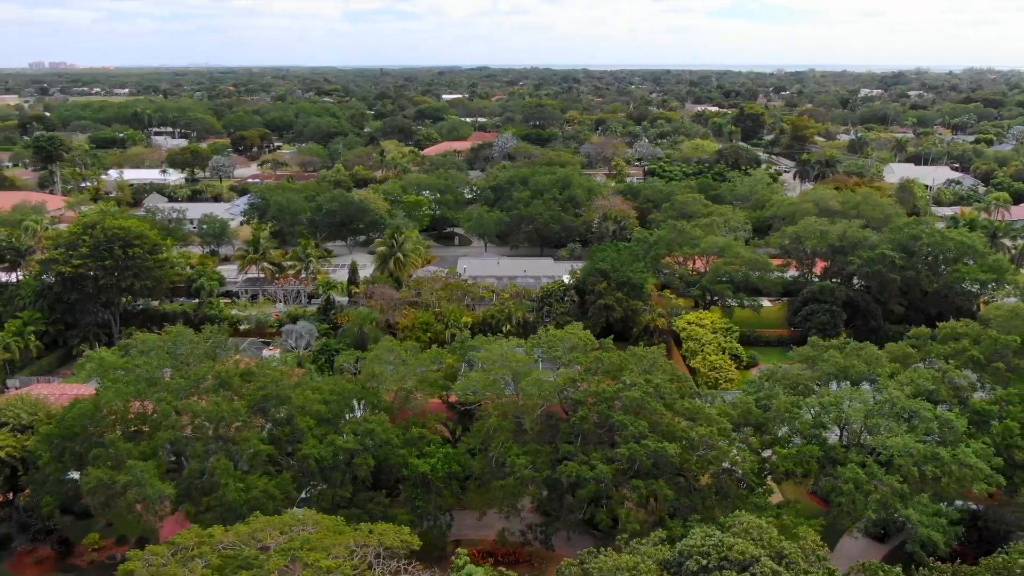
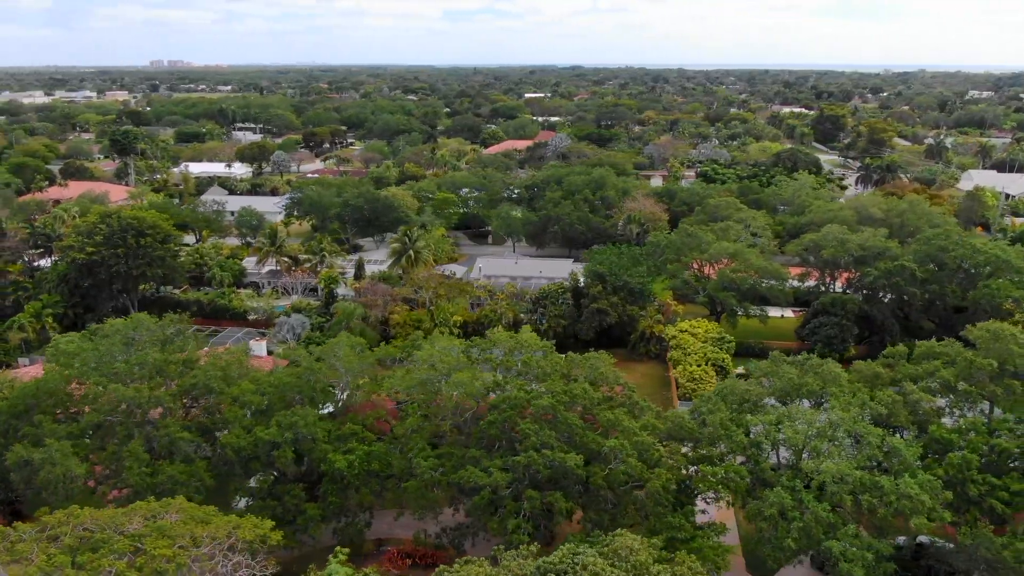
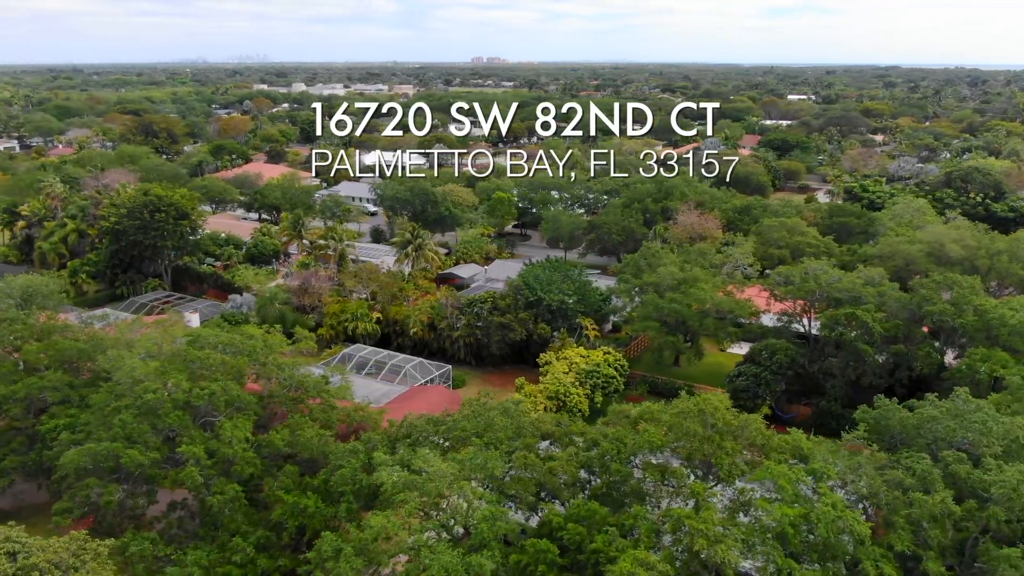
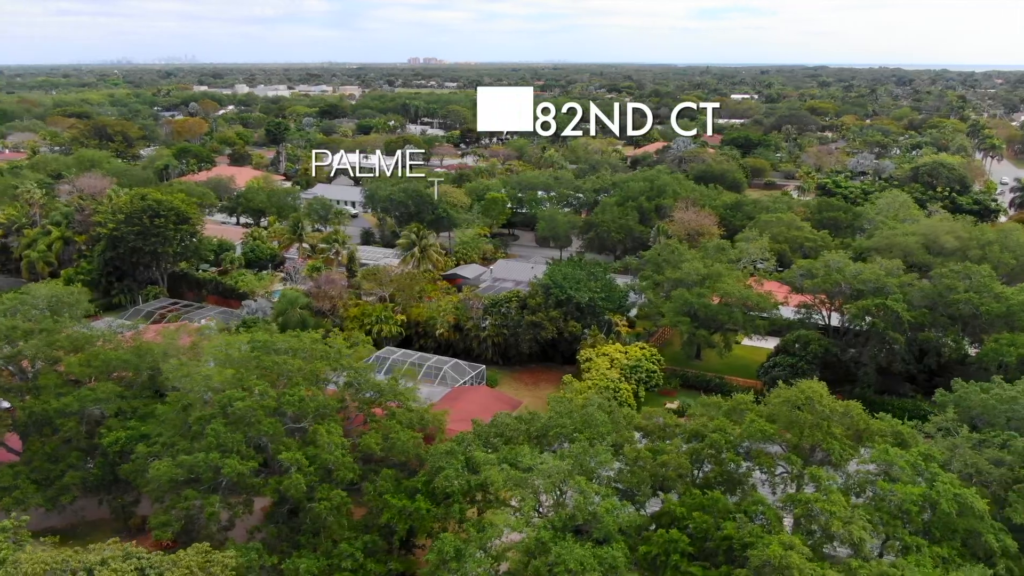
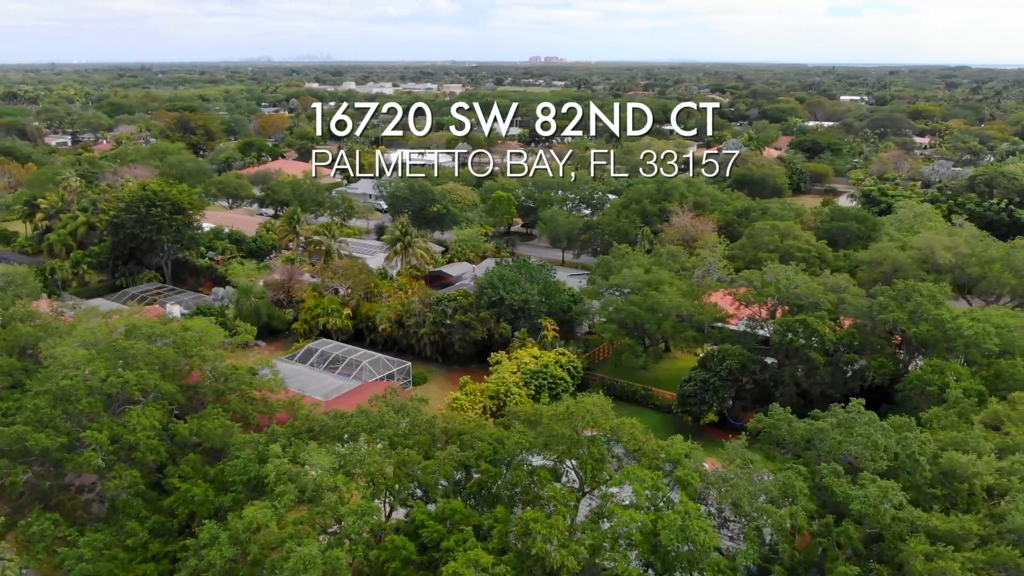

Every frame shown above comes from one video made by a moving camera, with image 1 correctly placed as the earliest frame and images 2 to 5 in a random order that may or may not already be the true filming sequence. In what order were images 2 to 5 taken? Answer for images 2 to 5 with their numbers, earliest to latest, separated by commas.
2, 4, 3, 5
